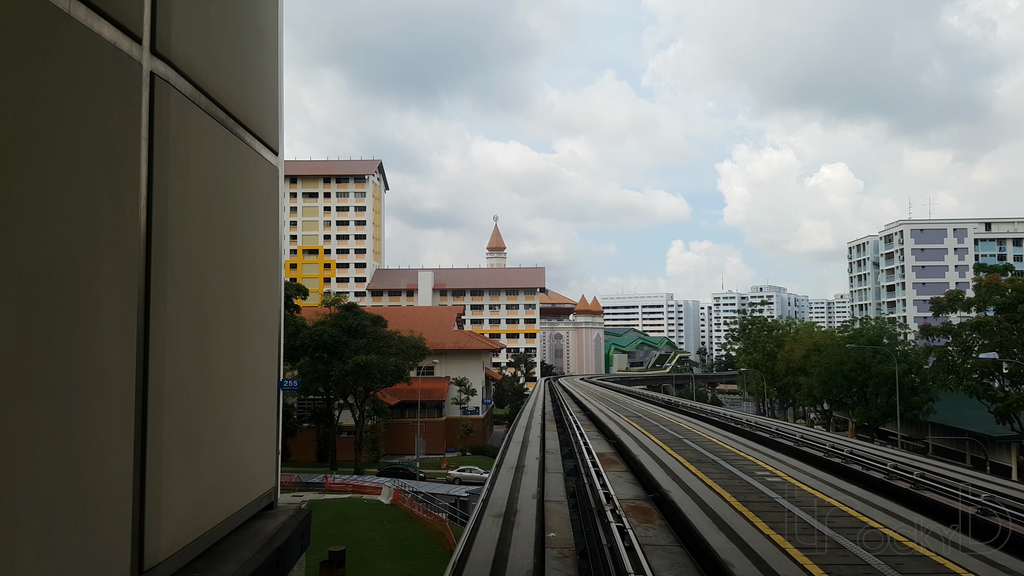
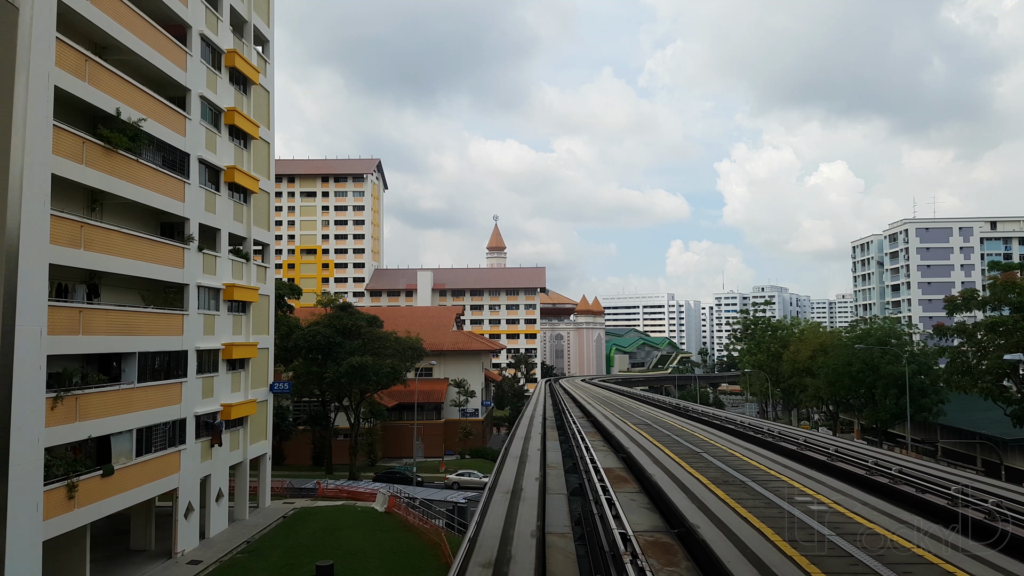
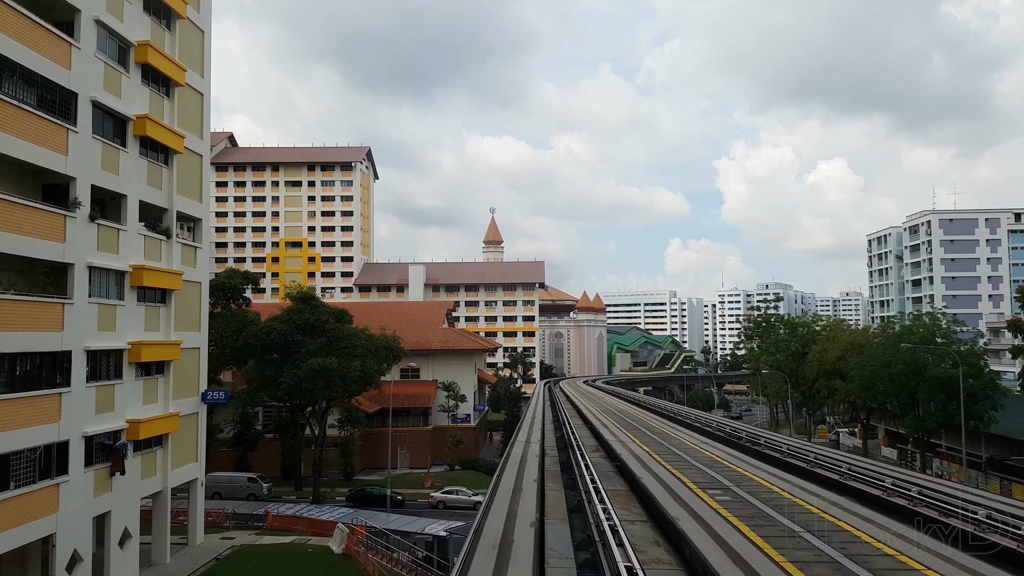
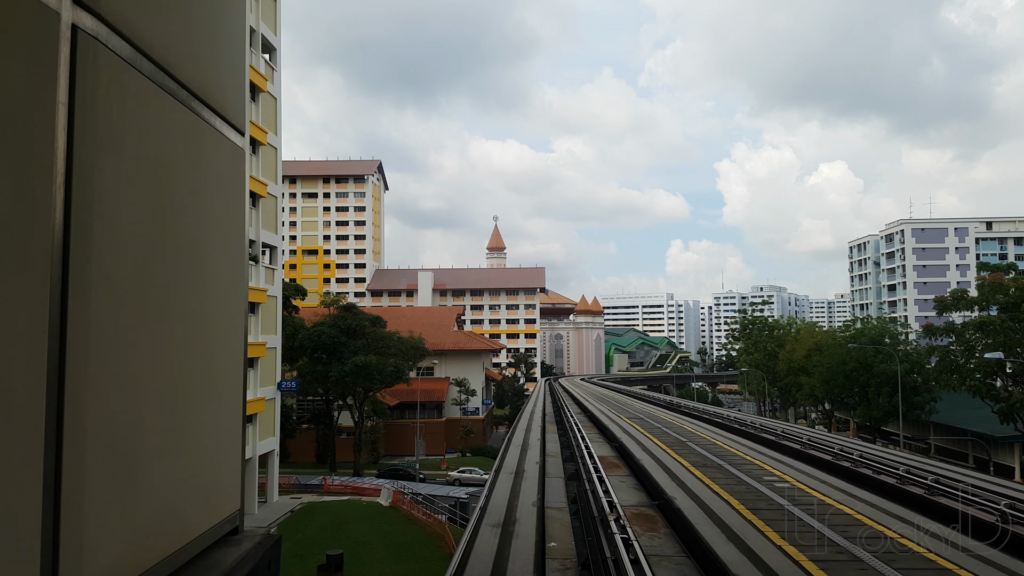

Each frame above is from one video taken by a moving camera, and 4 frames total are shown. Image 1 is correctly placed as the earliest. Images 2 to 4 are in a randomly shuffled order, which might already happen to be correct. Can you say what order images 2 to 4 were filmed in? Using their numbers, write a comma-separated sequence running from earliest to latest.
4, 2, 3
